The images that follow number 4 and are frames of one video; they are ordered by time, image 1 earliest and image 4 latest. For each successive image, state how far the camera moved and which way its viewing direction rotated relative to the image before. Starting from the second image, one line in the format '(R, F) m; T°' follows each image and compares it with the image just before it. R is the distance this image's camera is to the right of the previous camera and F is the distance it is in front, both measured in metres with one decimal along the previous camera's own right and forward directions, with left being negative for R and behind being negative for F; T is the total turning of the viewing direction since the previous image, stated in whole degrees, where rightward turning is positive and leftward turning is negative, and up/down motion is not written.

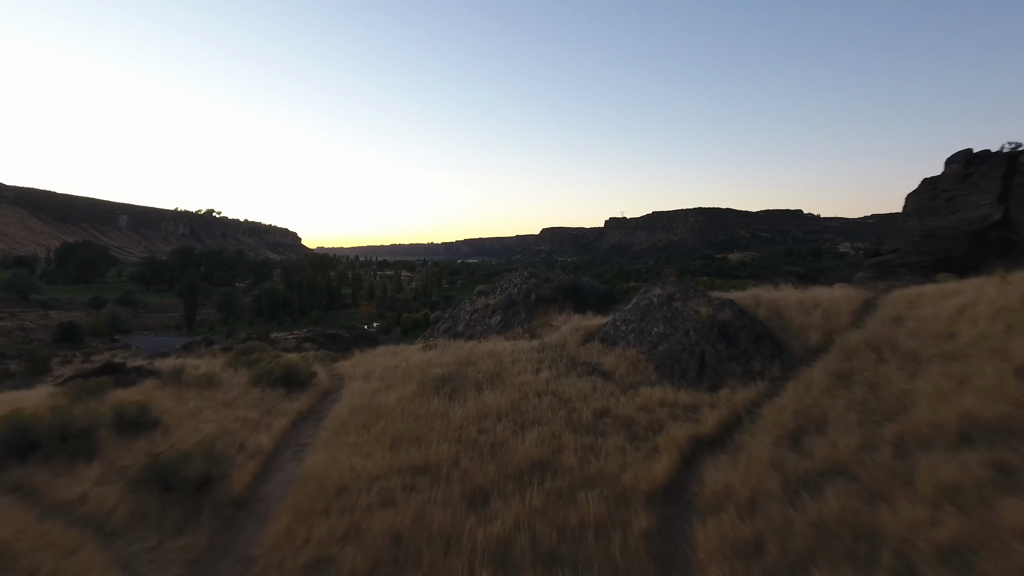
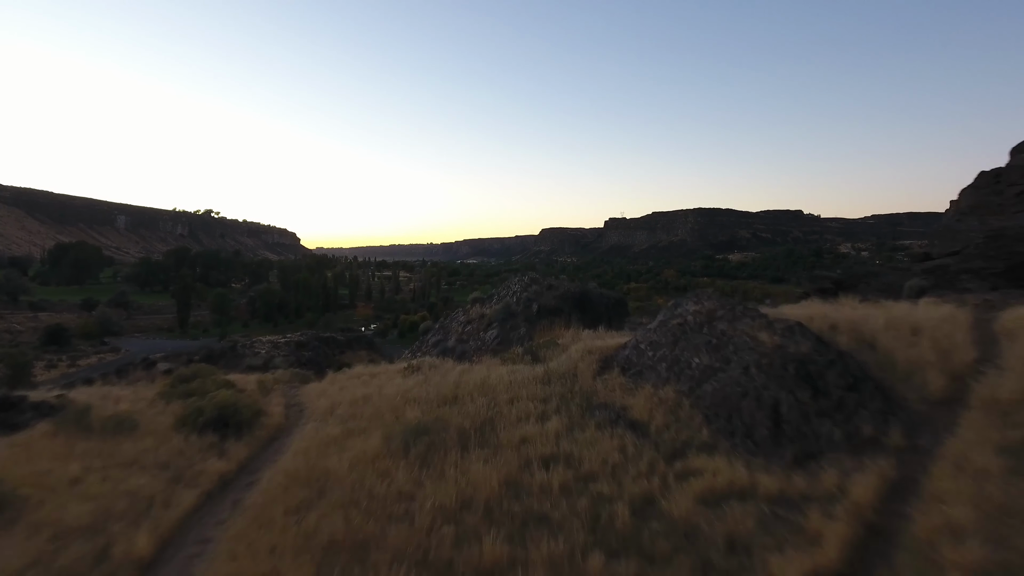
(0.0, +1.2) m; 0°
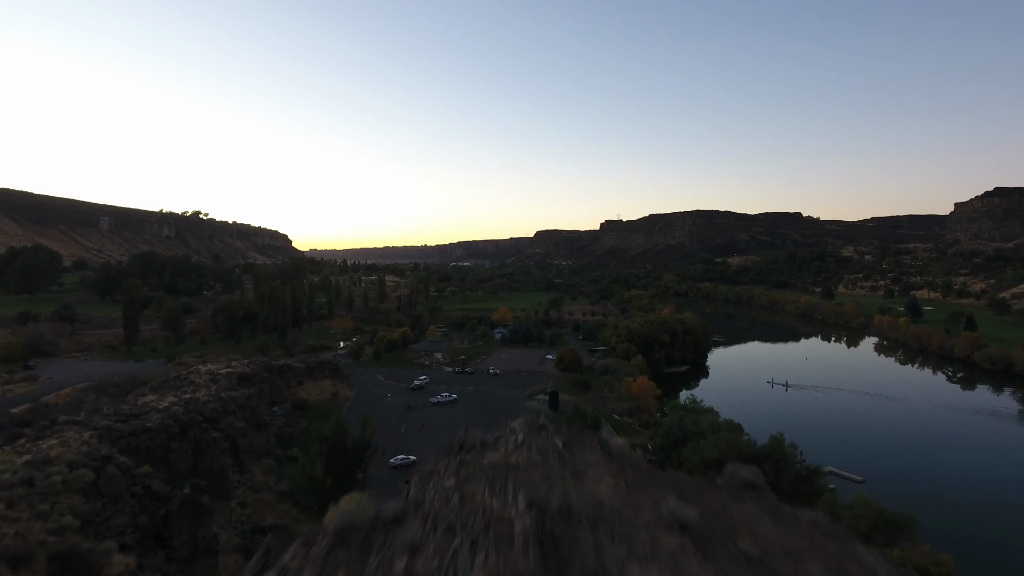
(+0.2, +7.4) m; +1°
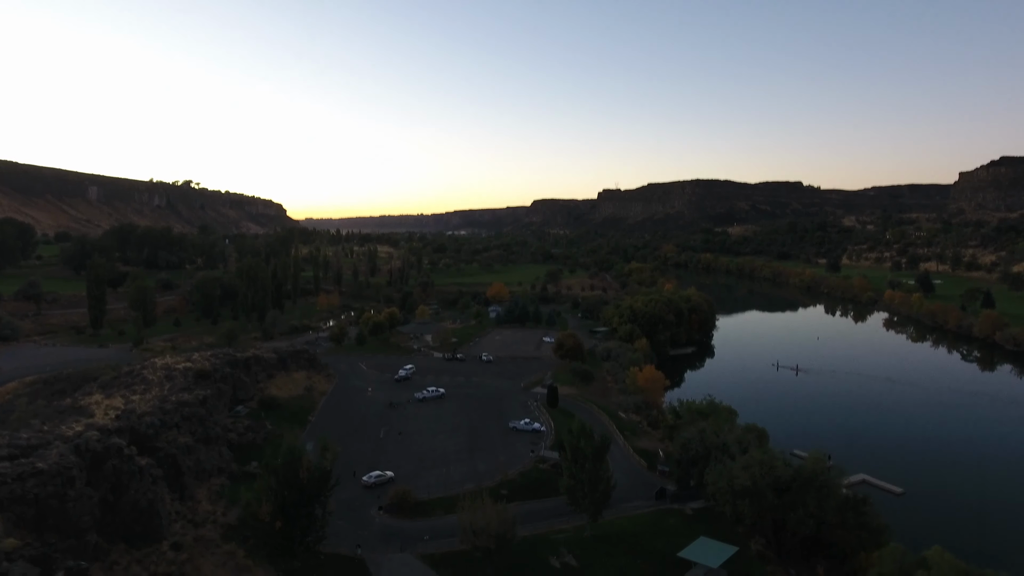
(+0.2, +4.1) m; 0°
